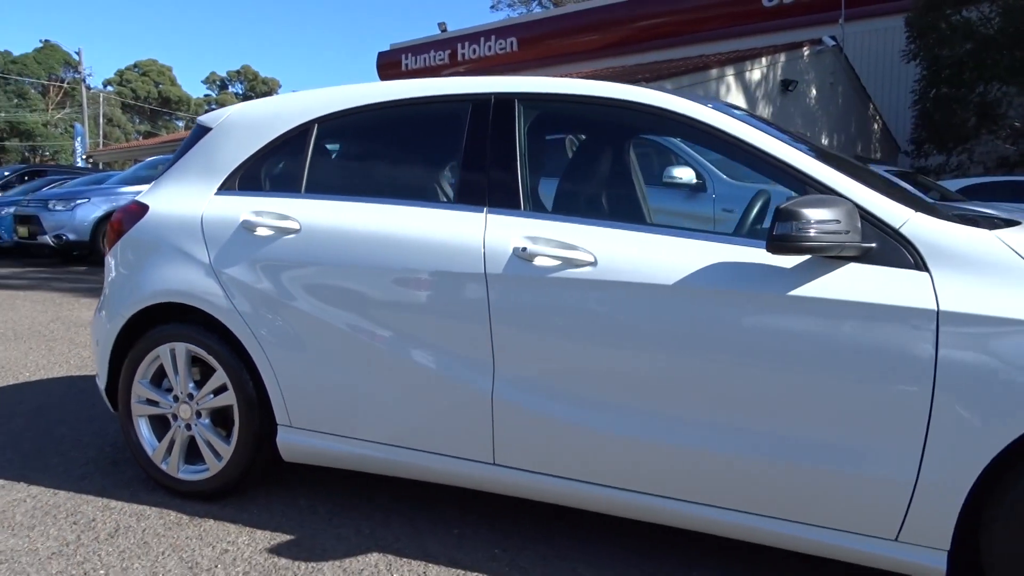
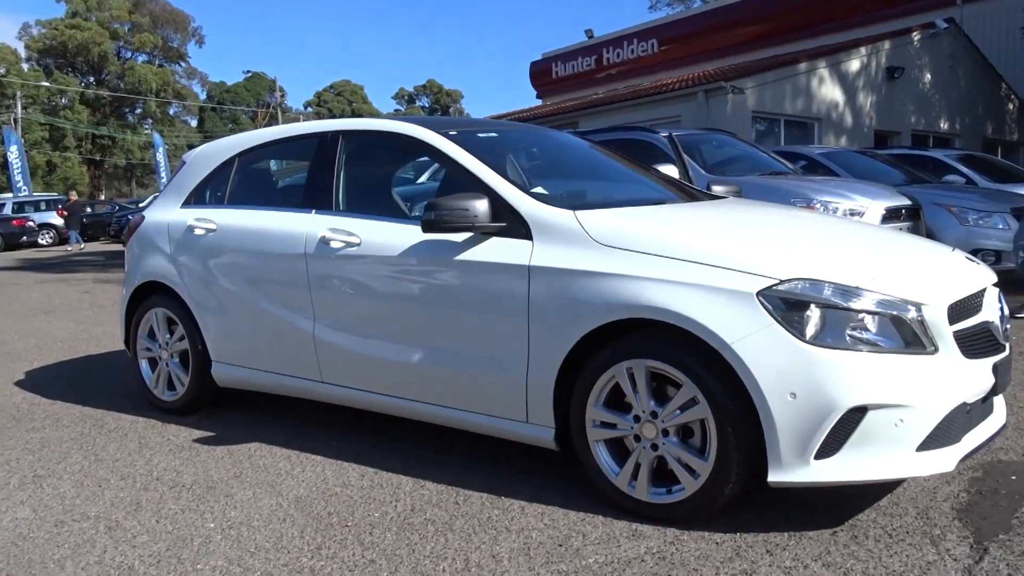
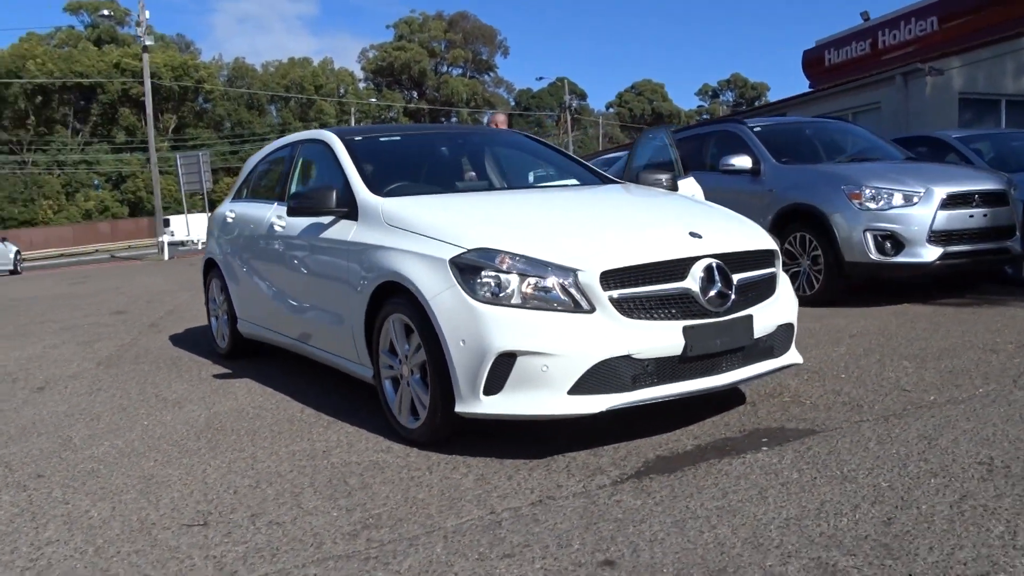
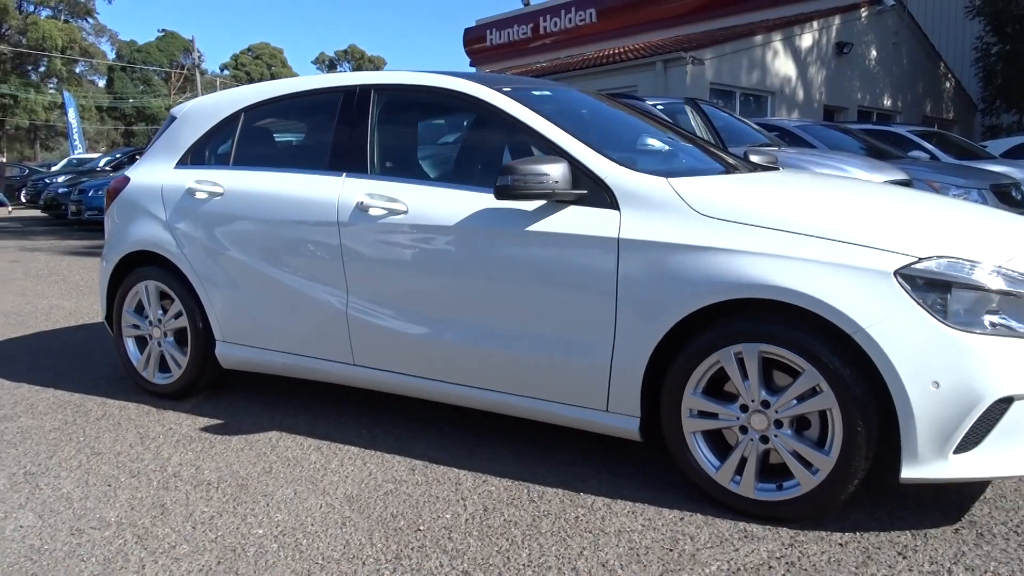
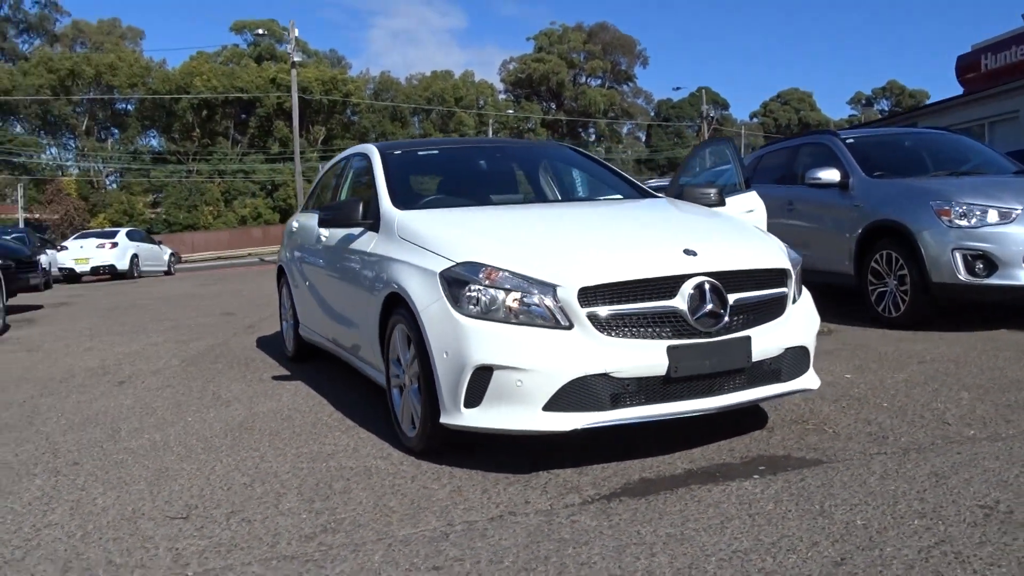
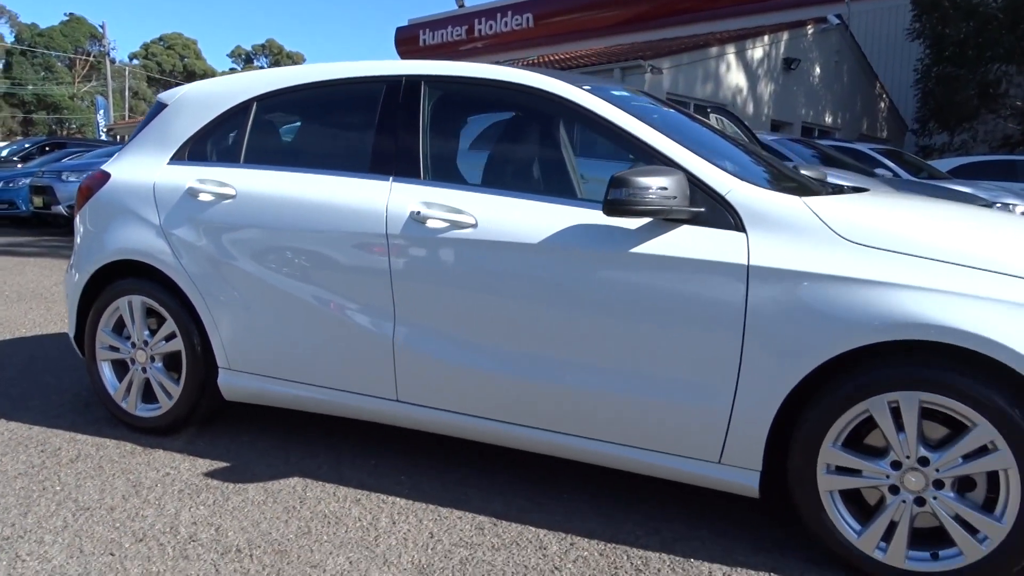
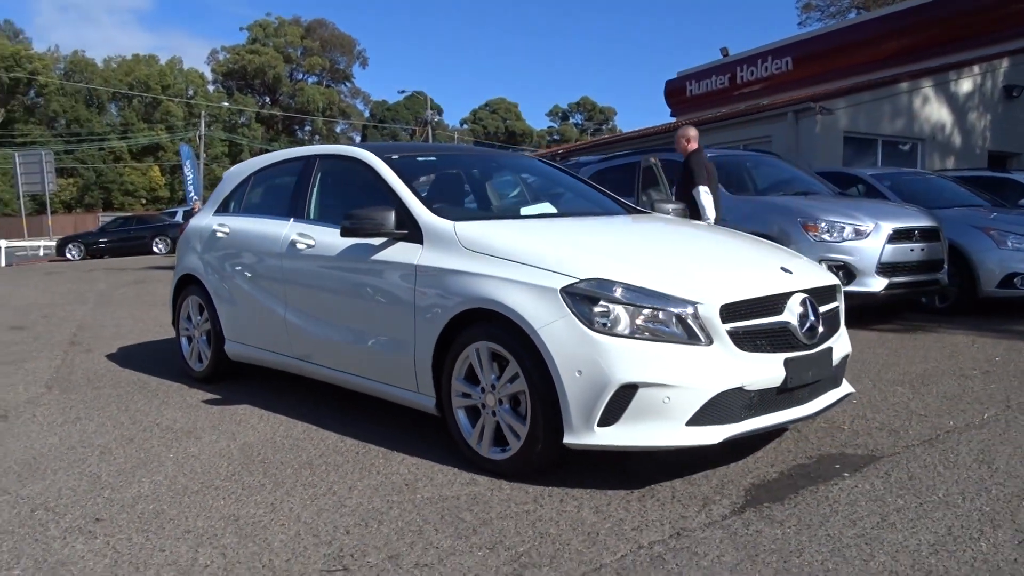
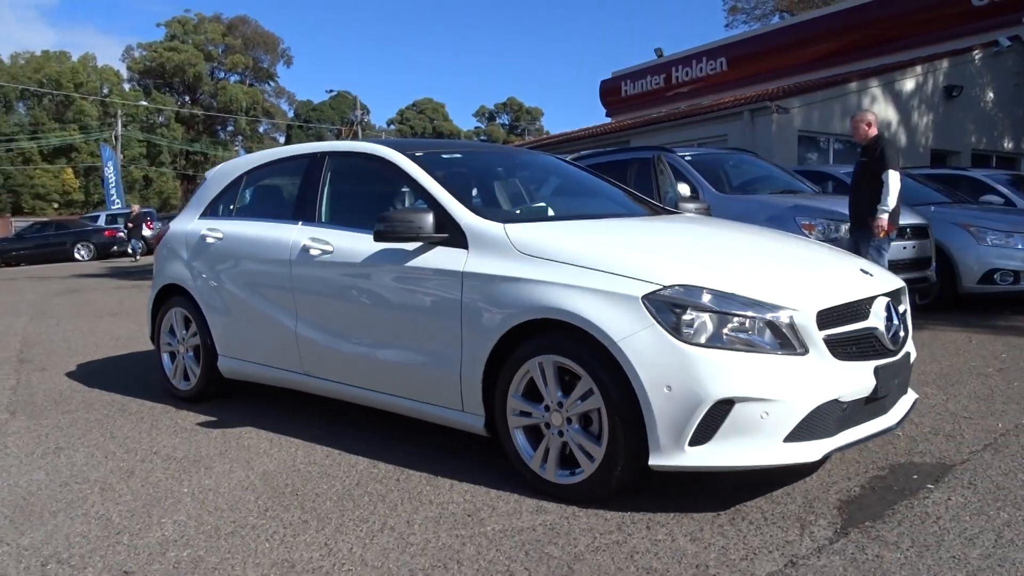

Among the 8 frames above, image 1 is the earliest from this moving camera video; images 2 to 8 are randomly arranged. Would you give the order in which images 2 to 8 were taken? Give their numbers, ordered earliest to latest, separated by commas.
6, 4, 2, 8, 7, 3, 5
